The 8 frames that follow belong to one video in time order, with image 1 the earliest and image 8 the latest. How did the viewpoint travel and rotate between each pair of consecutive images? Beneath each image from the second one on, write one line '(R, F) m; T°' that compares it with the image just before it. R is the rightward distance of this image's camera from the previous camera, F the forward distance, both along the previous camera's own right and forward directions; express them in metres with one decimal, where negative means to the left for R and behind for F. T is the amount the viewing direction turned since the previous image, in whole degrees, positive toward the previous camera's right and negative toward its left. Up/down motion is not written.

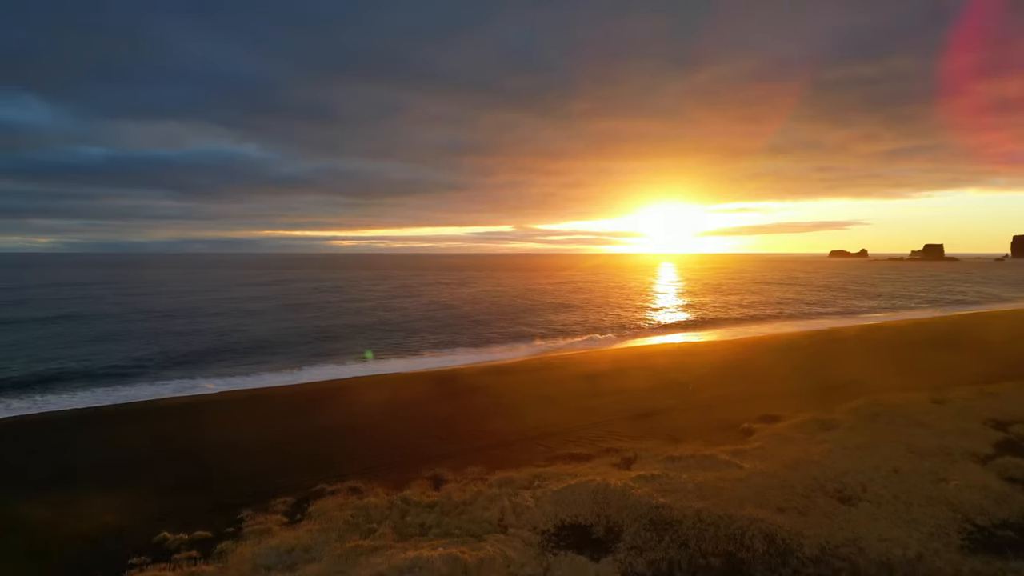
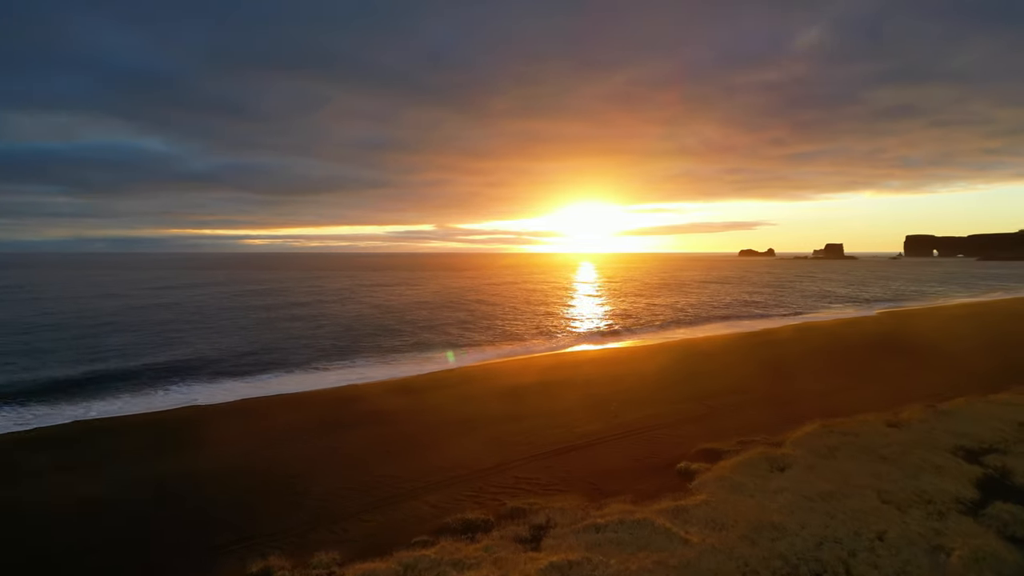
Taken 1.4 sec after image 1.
(+0.5, +2.4) m; +6°
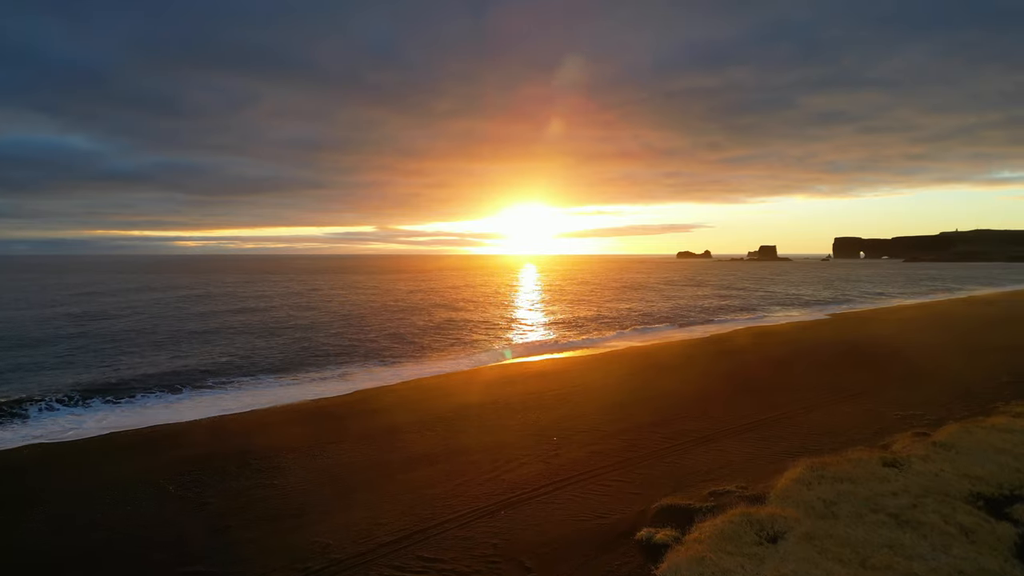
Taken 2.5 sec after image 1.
(+0.3, +2.4) m; +4°
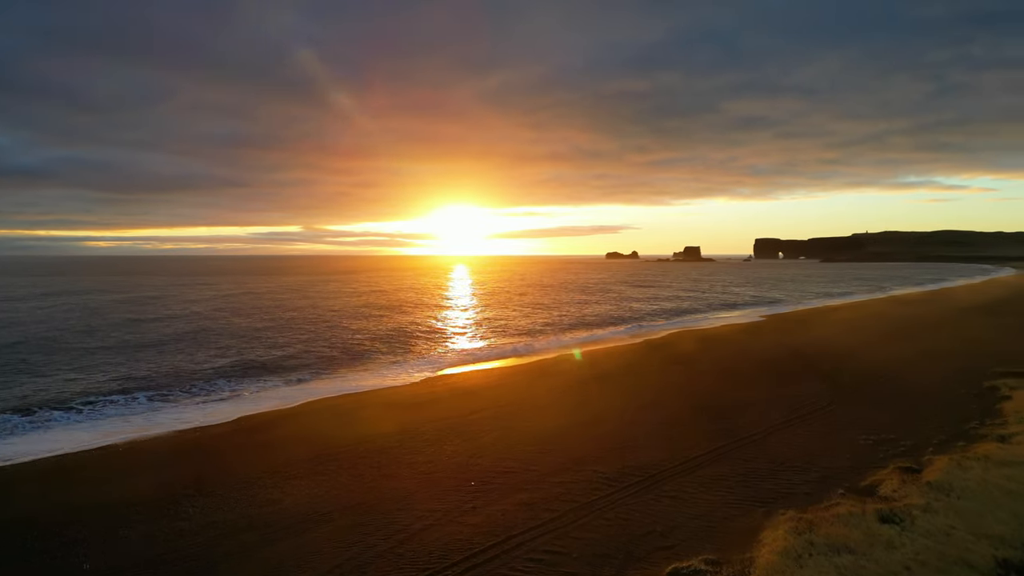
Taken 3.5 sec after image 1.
(+0.3, +2.3) m; +5°
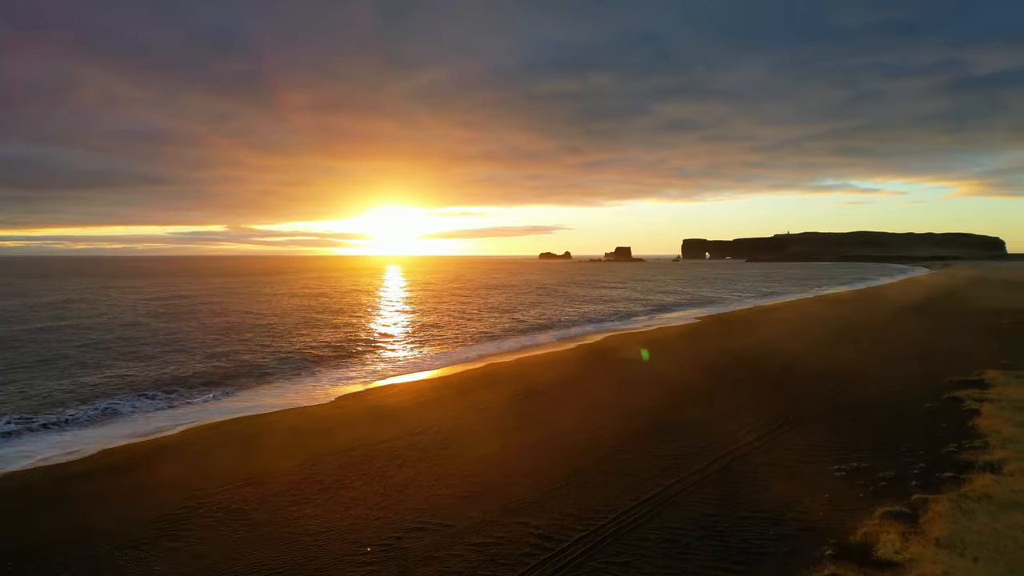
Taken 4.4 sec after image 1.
(+0.1, +1.8) m; +5°
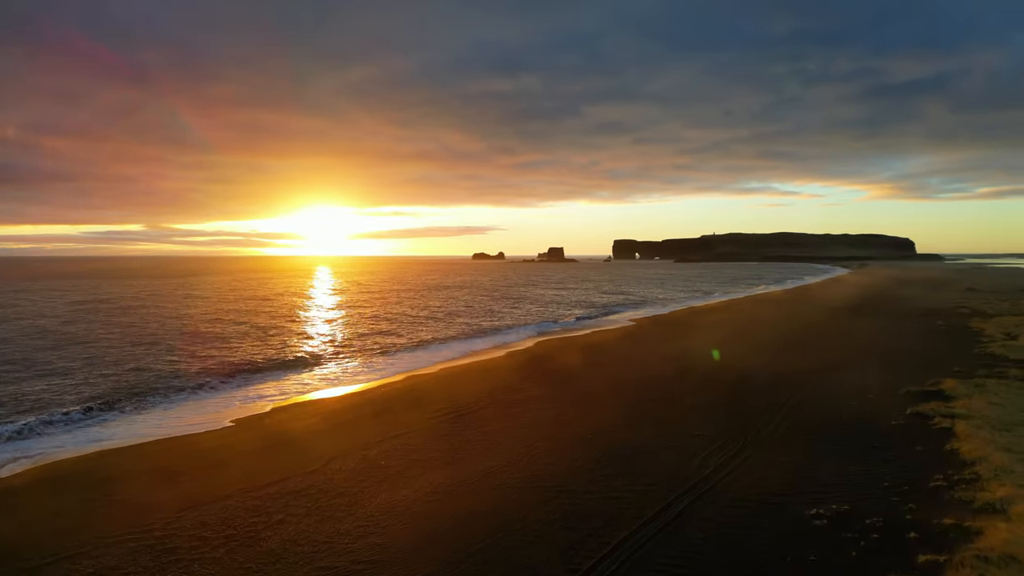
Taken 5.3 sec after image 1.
(+0.1, +1.9) m; +5°
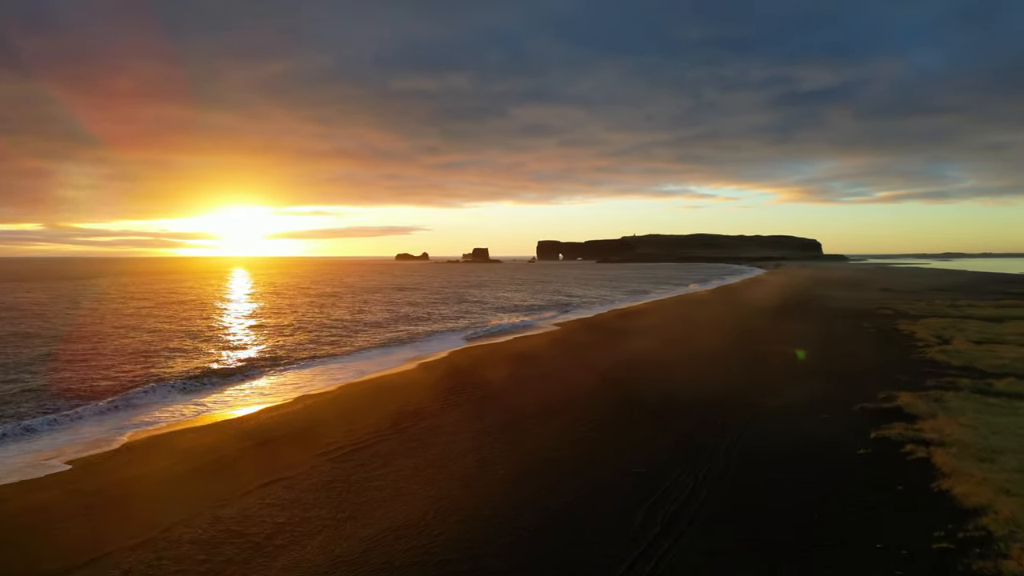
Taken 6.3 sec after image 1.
(+0.2, +2.2) m; +6°
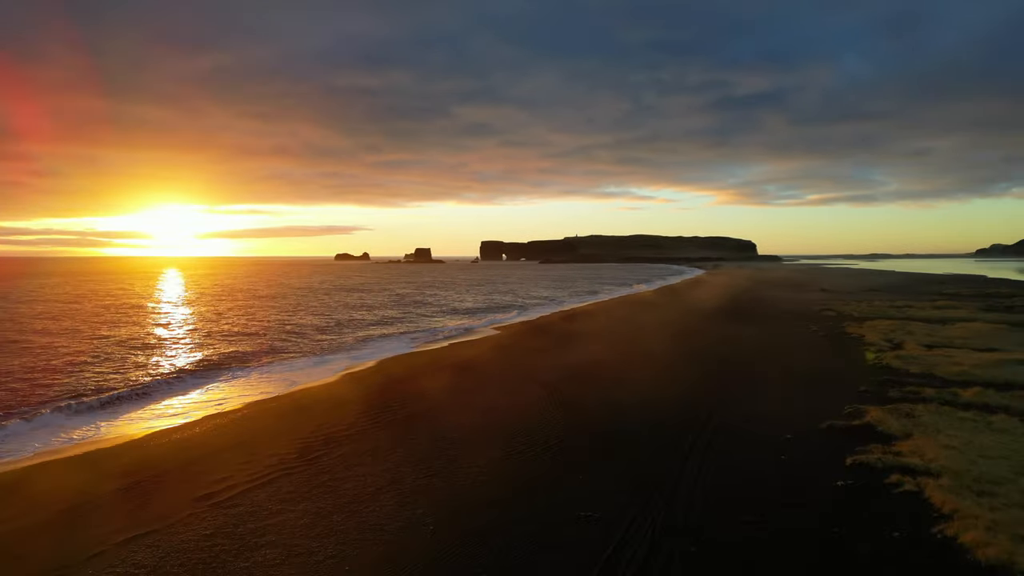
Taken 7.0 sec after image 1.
(+0.2, +1.8) m; +4°
